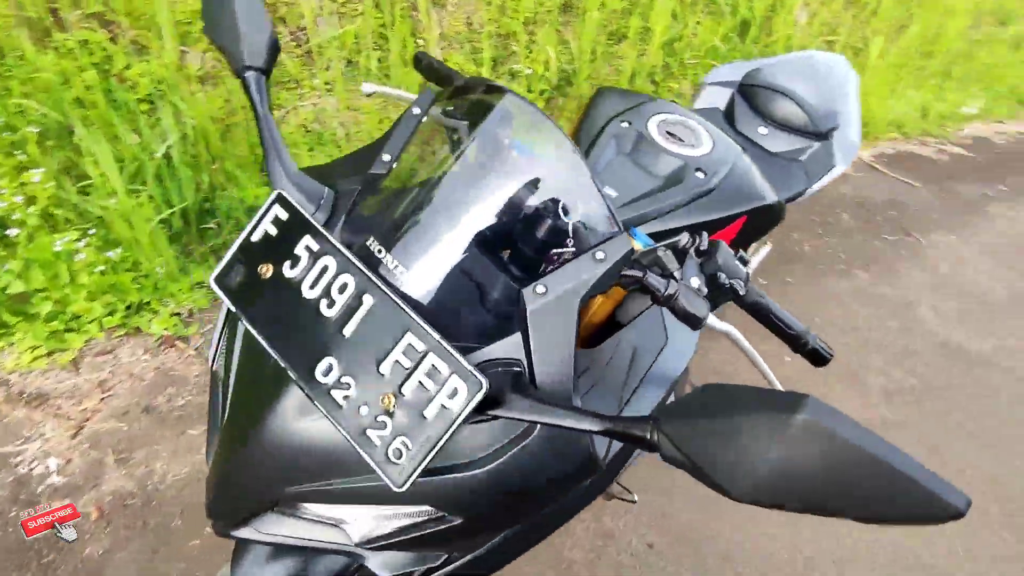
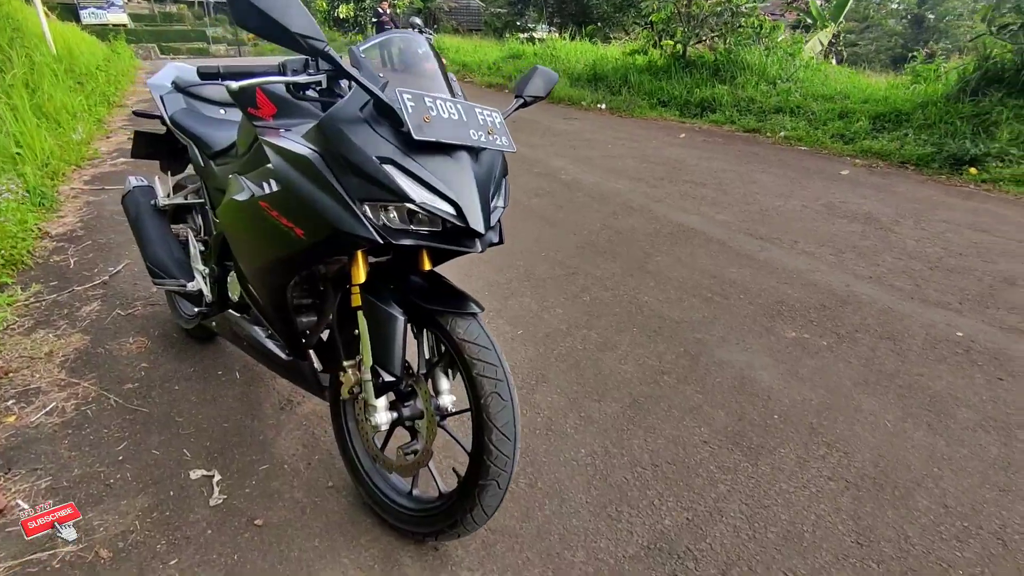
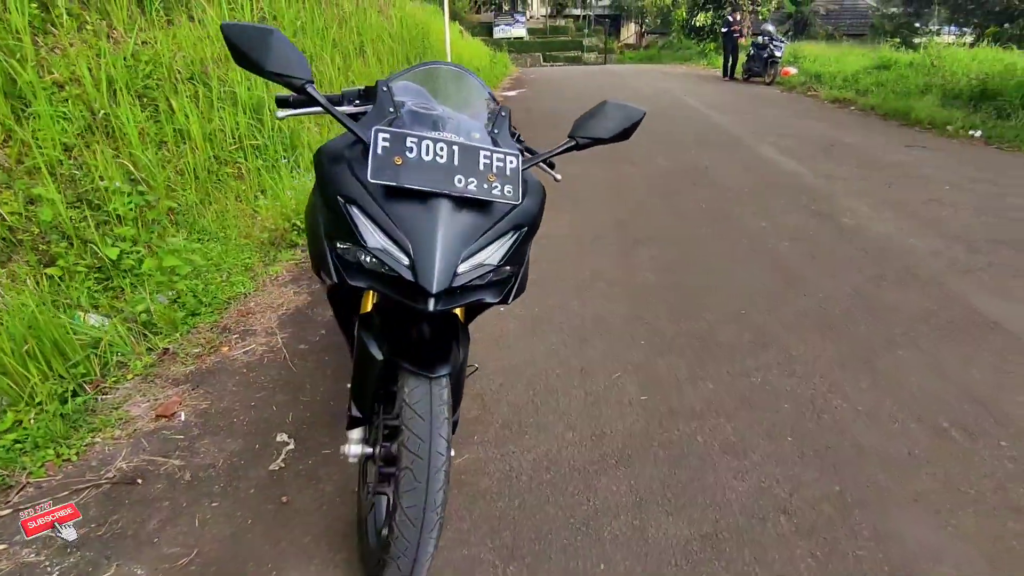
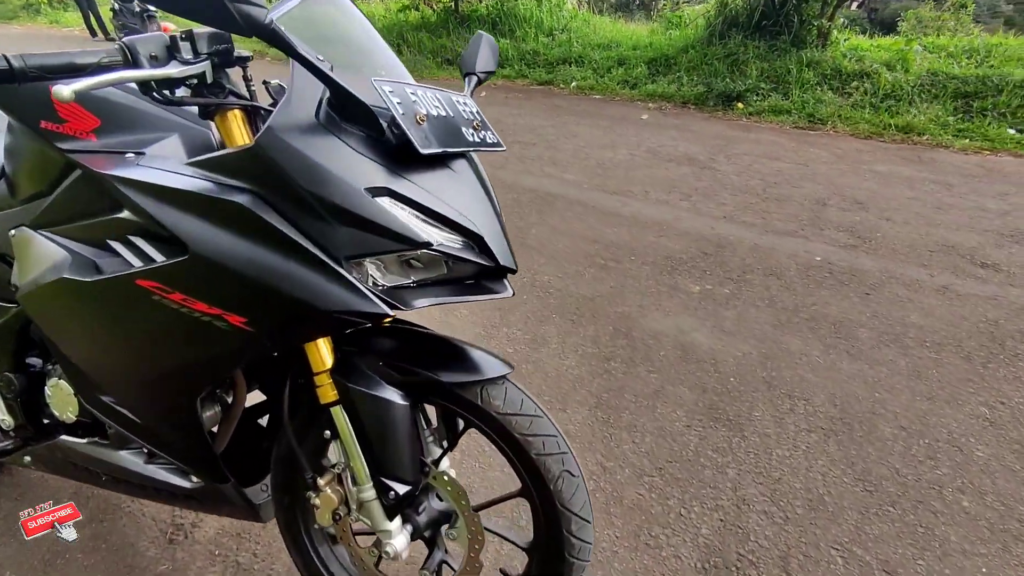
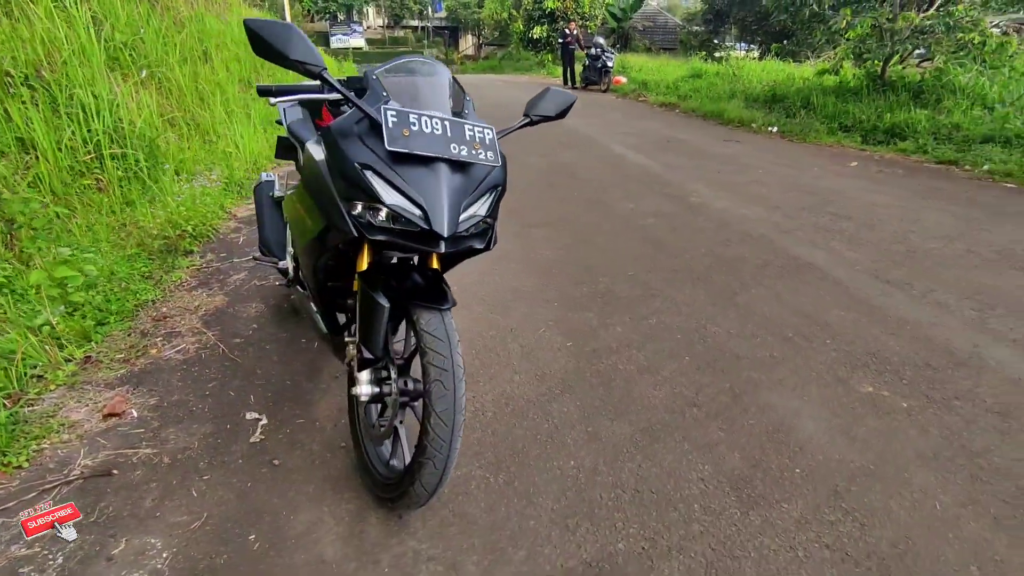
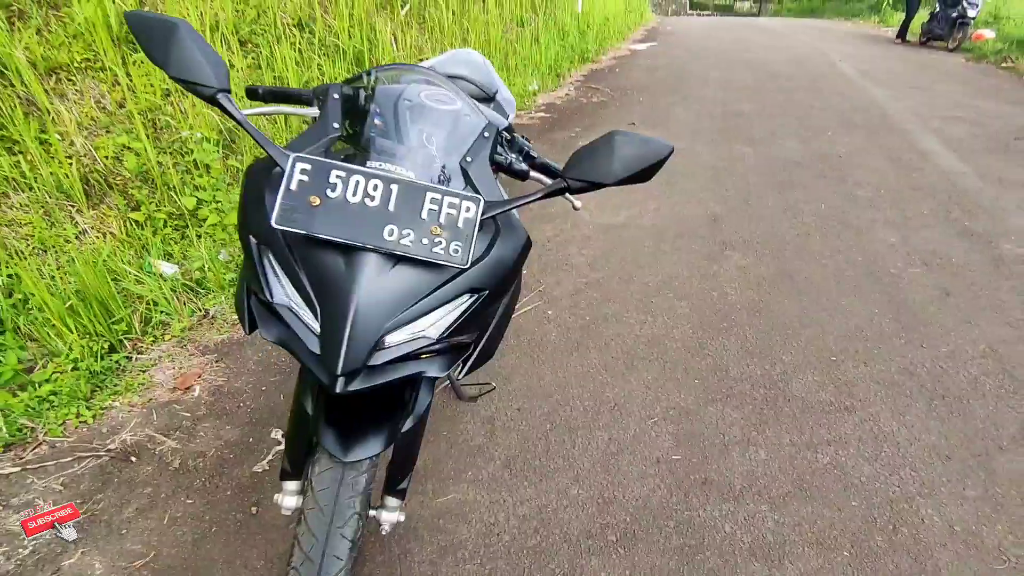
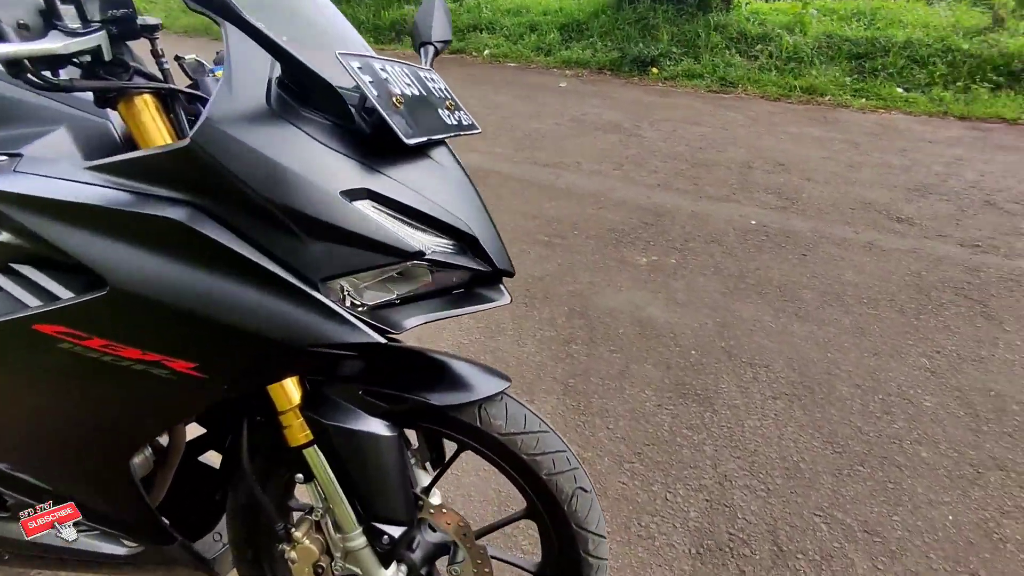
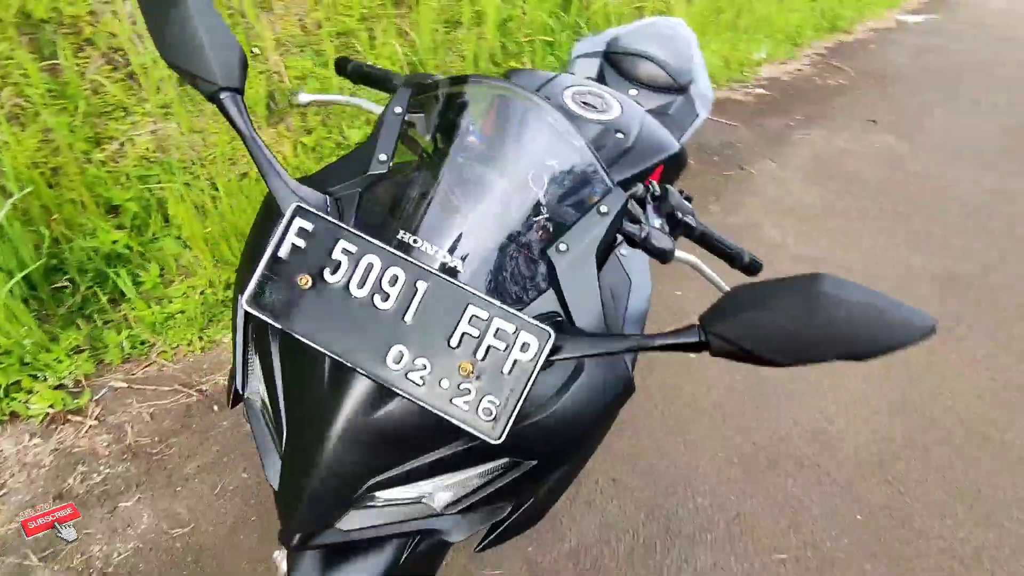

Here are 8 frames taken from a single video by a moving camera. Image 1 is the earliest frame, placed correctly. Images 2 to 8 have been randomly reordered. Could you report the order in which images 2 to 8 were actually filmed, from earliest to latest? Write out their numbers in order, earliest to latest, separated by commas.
8, 6, 3, 5, 2, 4, 7
